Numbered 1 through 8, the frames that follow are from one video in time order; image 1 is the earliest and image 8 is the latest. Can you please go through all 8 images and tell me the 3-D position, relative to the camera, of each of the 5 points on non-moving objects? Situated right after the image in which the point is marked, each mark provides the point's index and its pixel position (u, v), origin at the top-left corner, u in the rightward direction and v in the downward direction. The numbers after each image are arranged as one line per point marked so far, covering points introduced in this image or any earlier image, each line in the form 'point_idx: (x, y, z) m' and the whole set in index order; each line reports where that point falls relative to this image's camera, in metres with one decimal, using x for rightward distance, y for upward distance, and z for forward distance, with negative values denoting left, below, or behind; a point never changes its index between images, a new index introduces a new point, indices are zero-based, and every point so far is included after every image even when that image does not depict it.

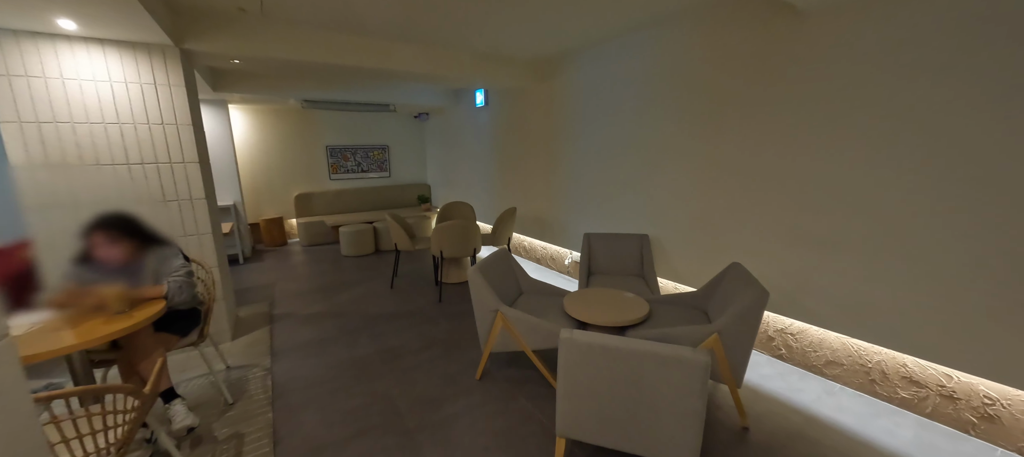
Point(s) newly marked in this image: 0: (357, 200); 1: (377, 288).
0: (-3.0, +0.5, +6.7) m
1: (-1.6, -0.7, +4.0) m
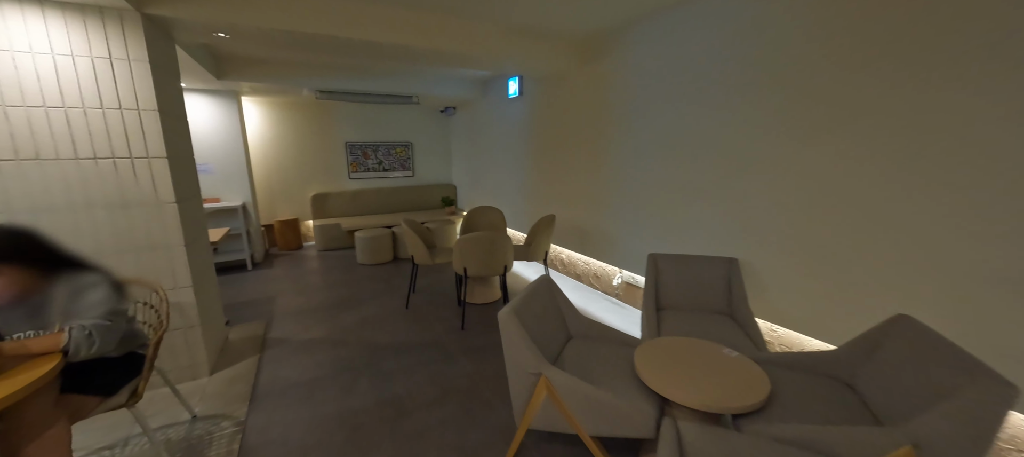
0: (-2.4, +0.5, +6.2) m
1: (-1.2, -0.8, +3.4) m
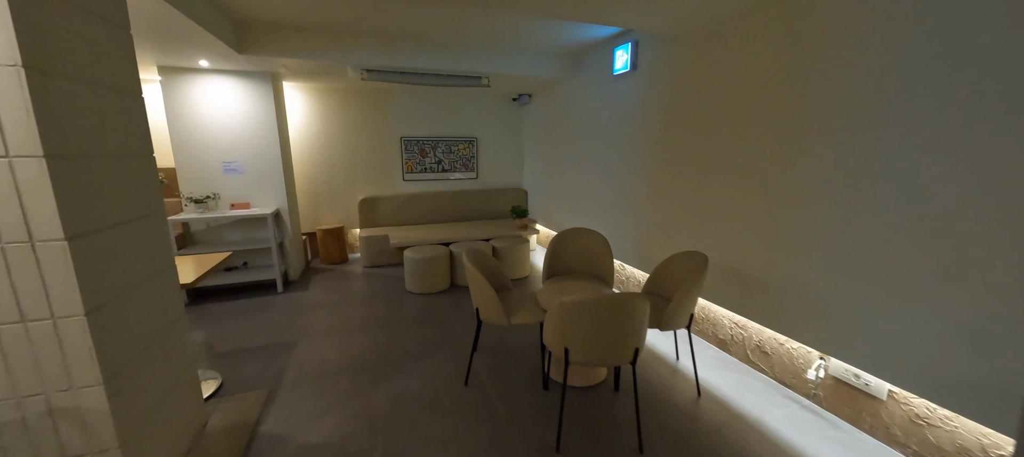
0: (-1.2, +0.3, +5.2) m
1: (-0.5, -1.0, +2.3) m
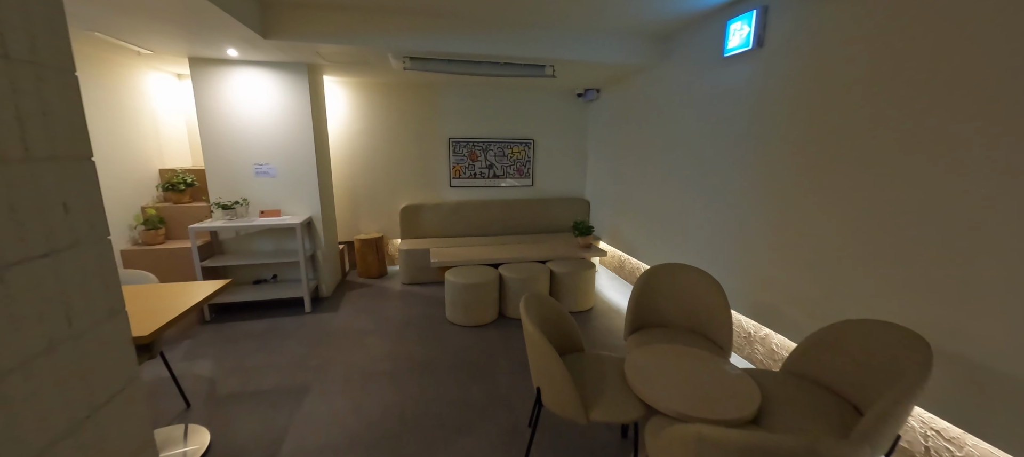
0: (-0.4, +0.1, +4.6) m
1: (-0.1, -1.2, +1.6) m
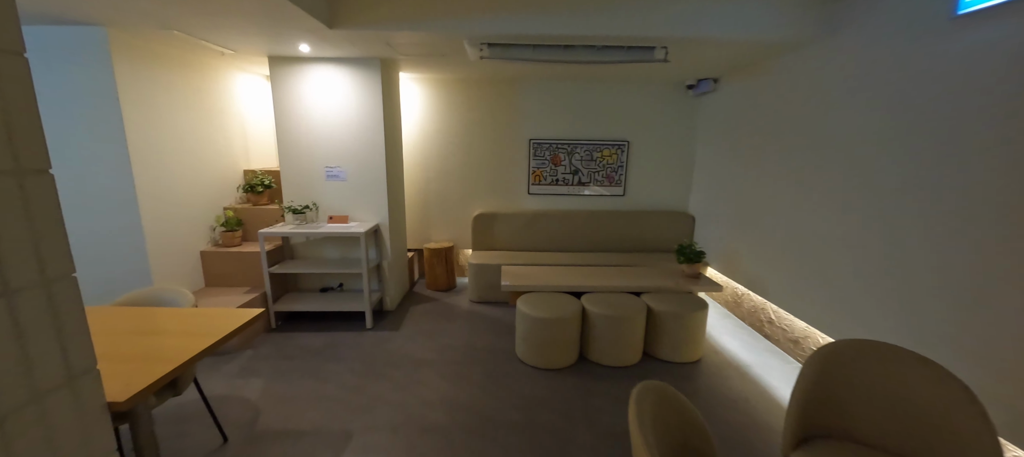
0: (+0.6, 0.0, +4.0) m
1: (+0.1, -1.3, +1.1) m
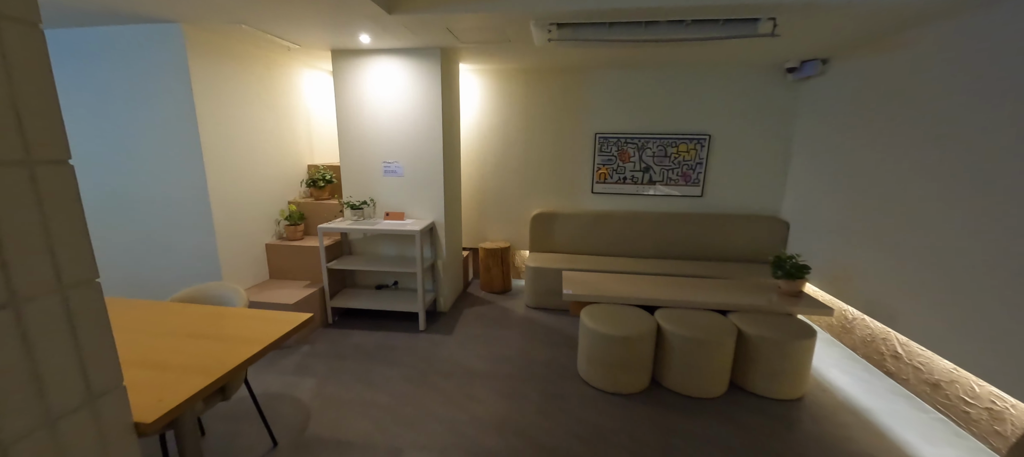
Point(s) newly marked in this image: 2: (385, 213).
0: (+1.2, -0.1, +3.6) m
1: (+0.3, -1.4, +0.8) m
2: (-1.1, +0.1, +3.0) m
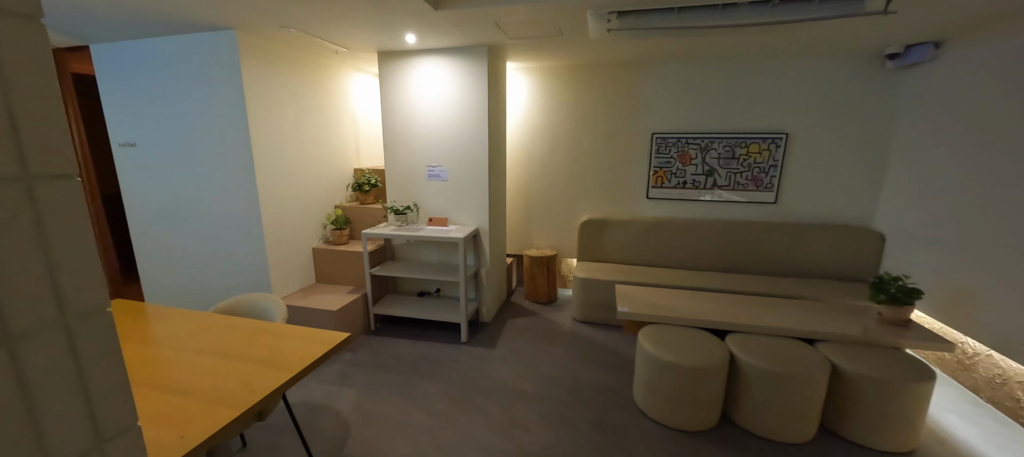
0: (+1.6, -0.1, +3.3) m
1: (+0.4, -1.4, +0.5) m
2: (-0.7, +0.1, +2.9) m
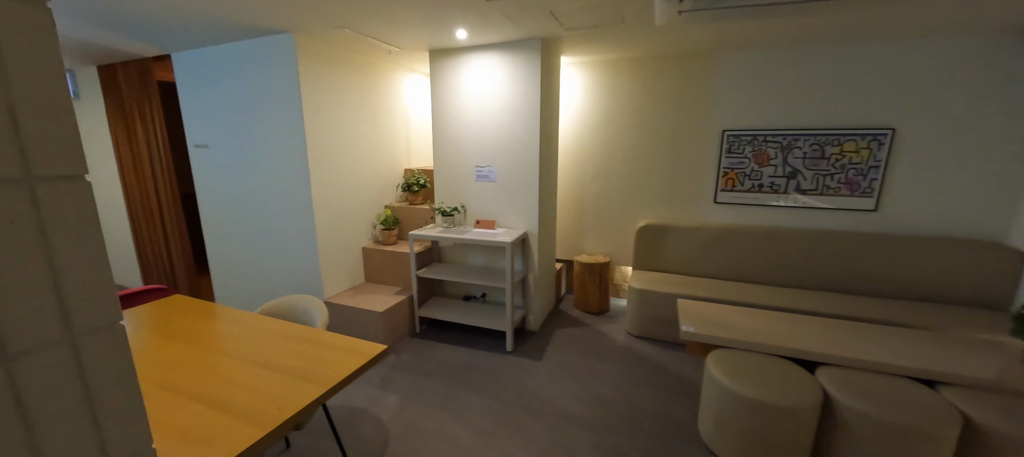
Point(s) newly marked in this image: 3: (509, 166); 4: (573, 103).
0: (+2.1, -0.2, +2.9) m
1: (+0.4, -1.5, +0.3) m
2: (-0.3, +0.1, +2.8) m
3: (0.0, +0.5, +2.7) m
4: (+0.6, +1.2, +3.4) m
